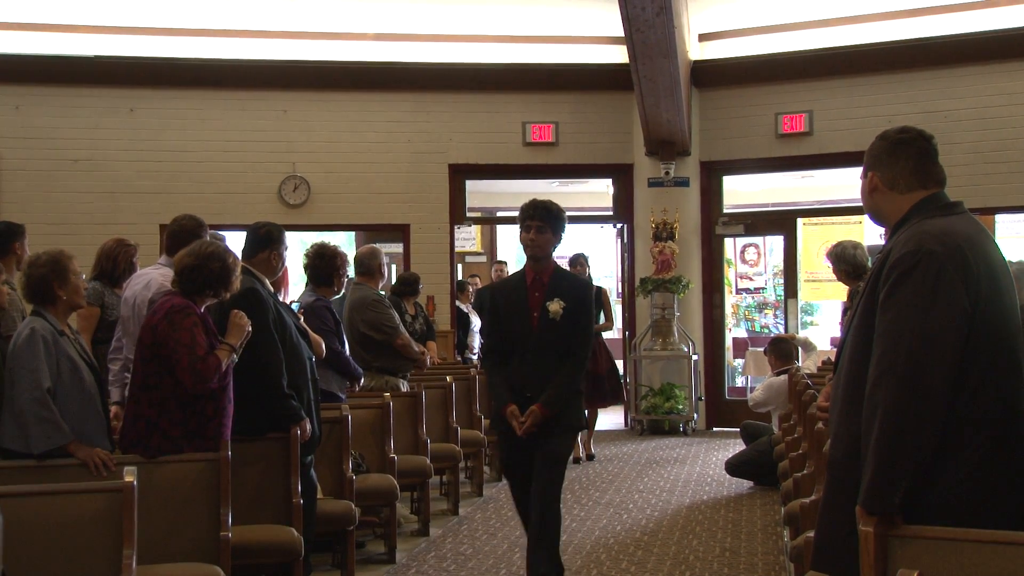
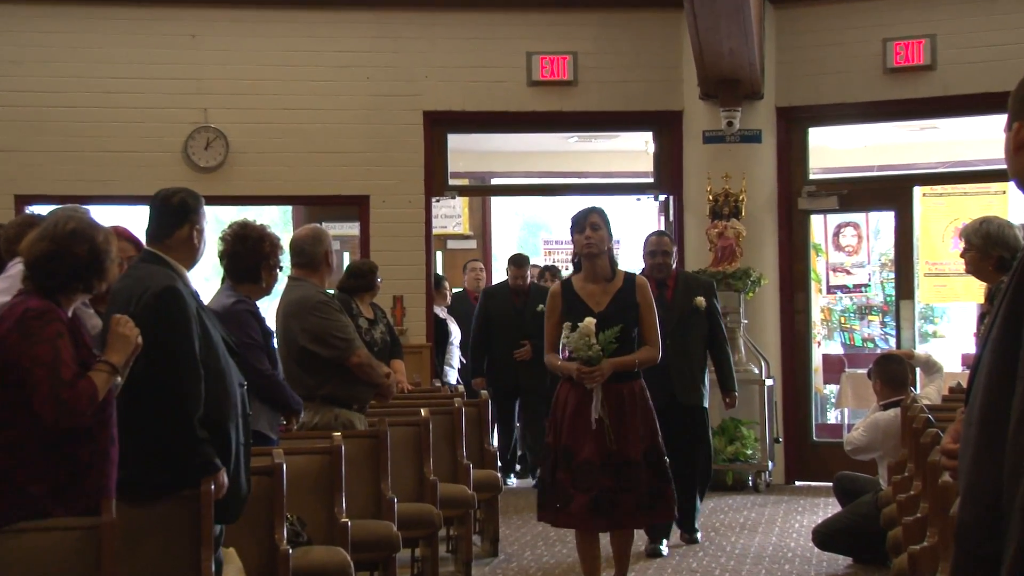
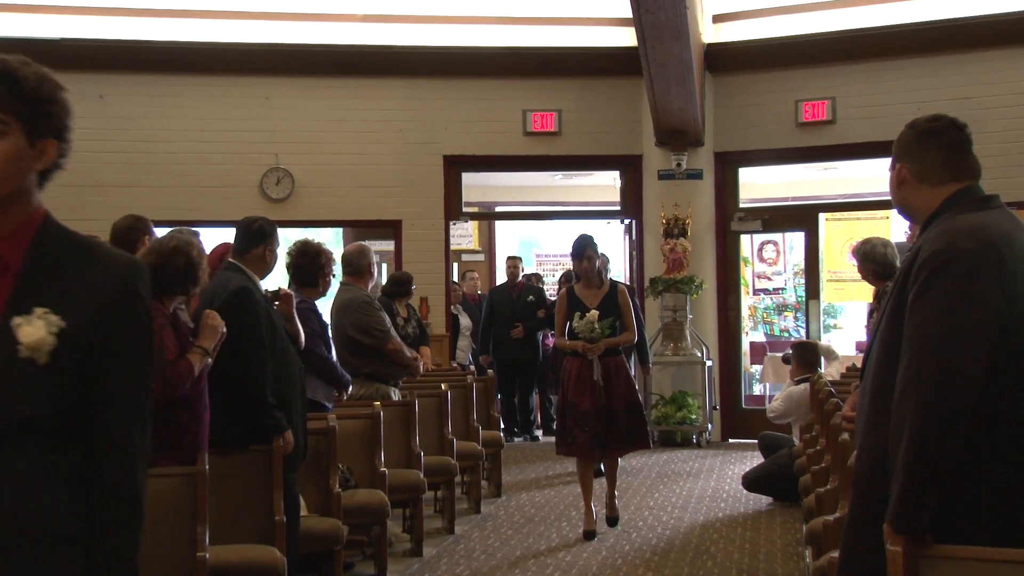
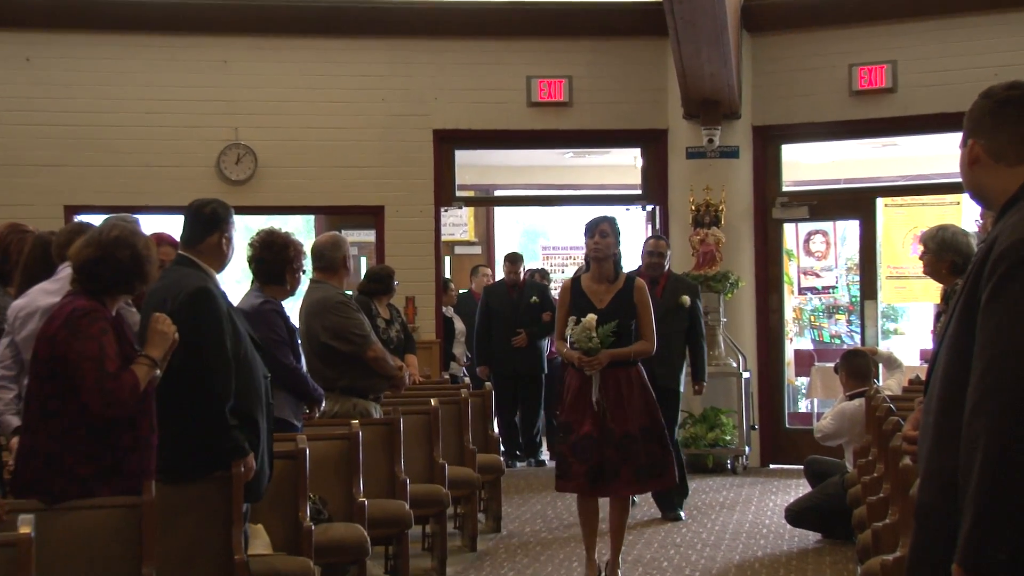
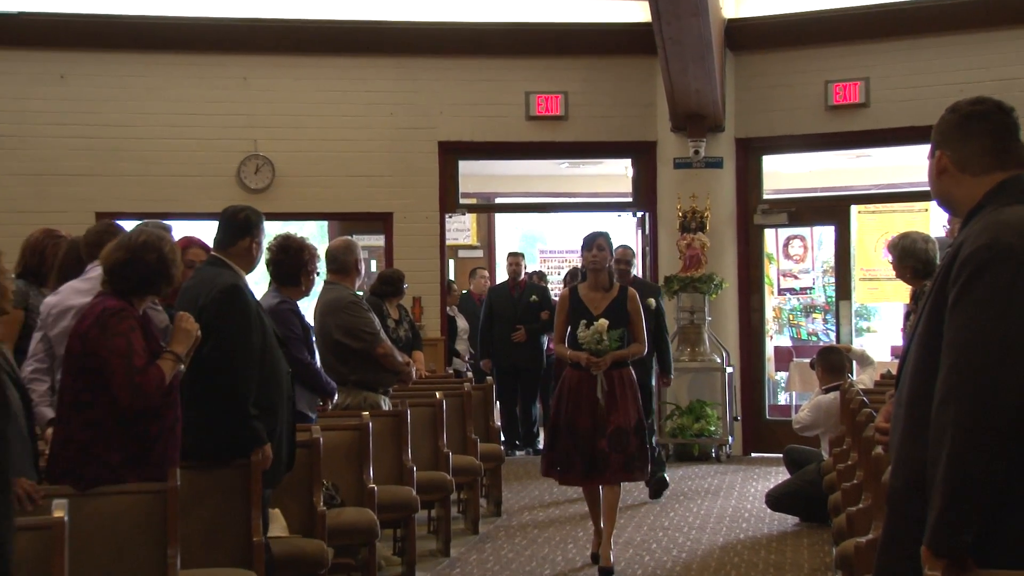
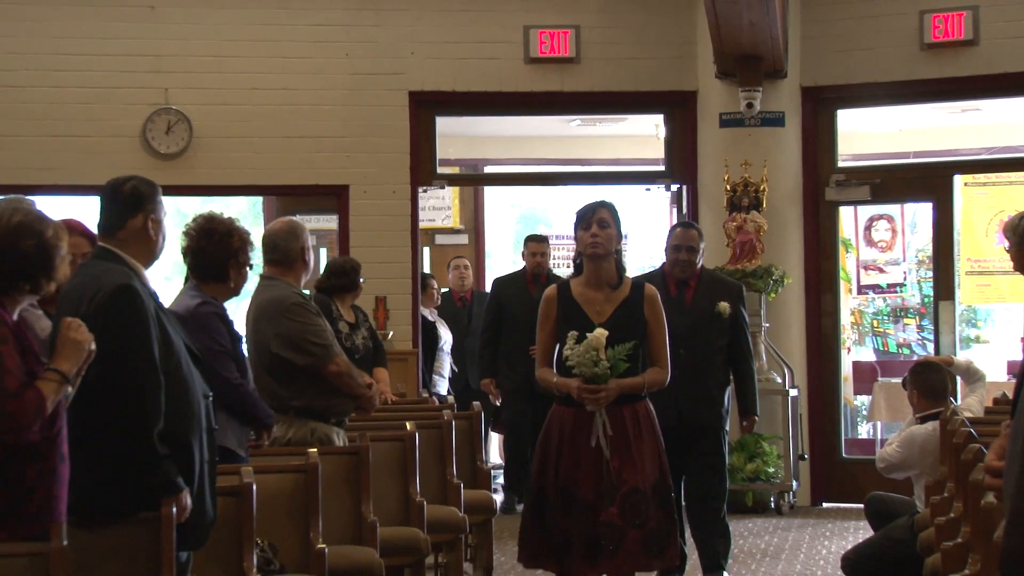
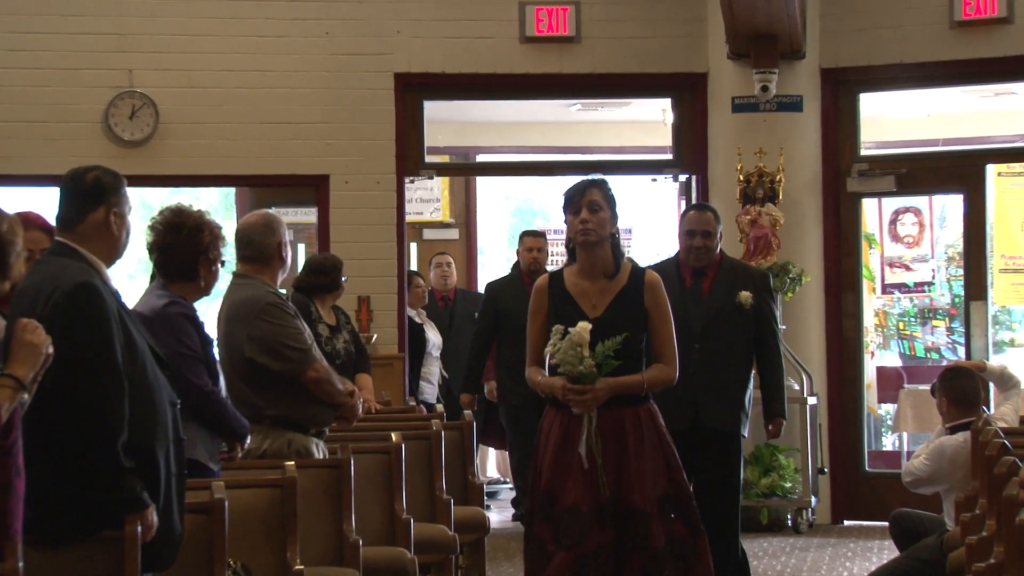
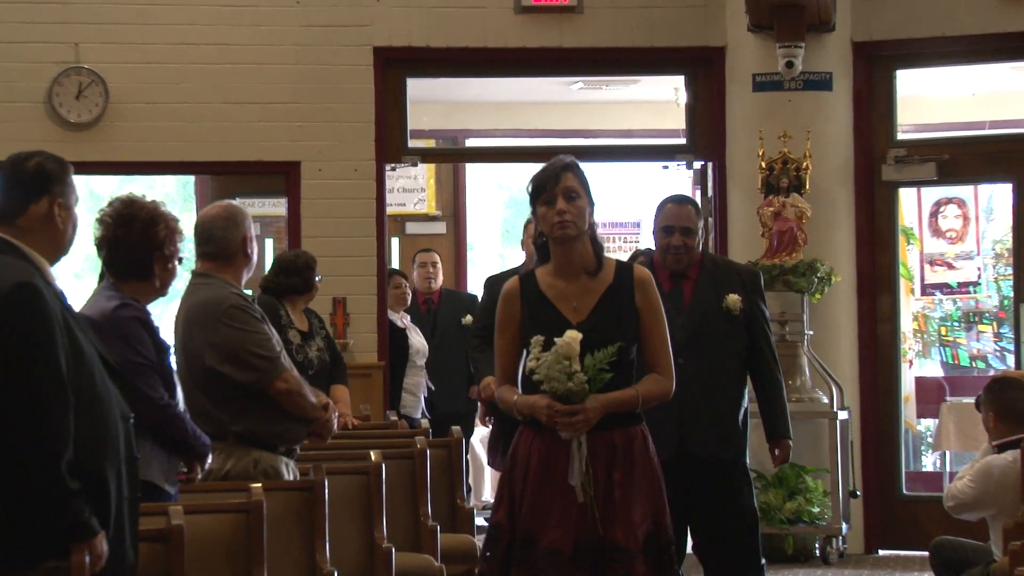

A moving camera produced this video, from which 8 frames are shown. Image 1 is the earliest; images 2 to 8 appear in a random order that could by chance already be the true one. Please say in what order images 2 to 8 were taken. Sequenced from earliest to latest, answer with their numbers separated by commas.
3, 5, 4, 2, 6, 7, 8
